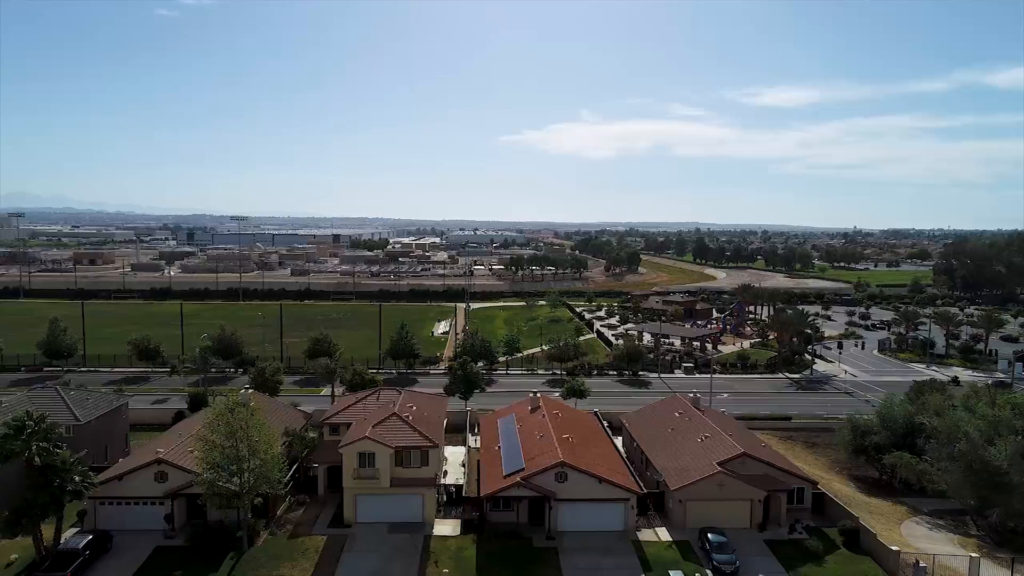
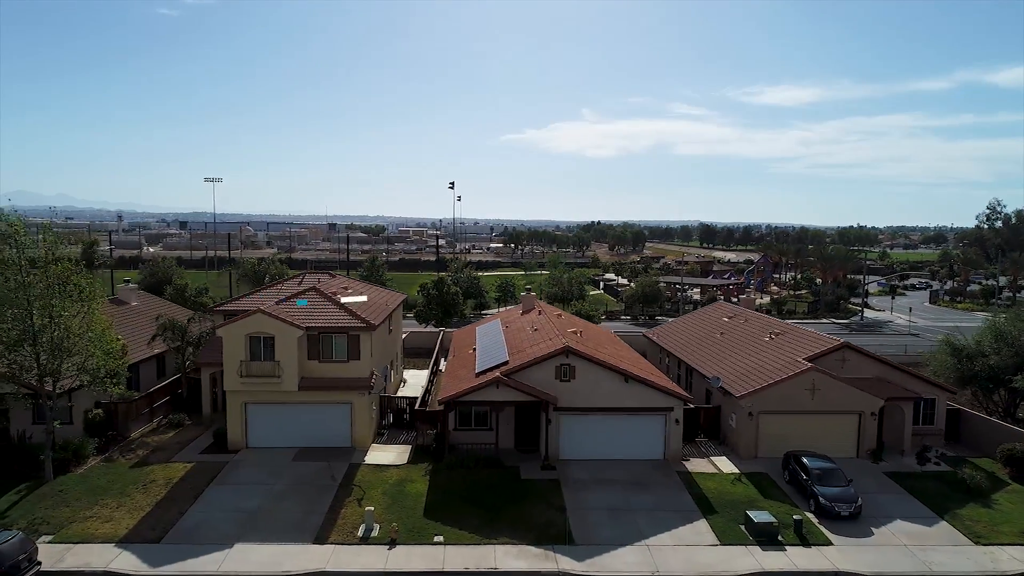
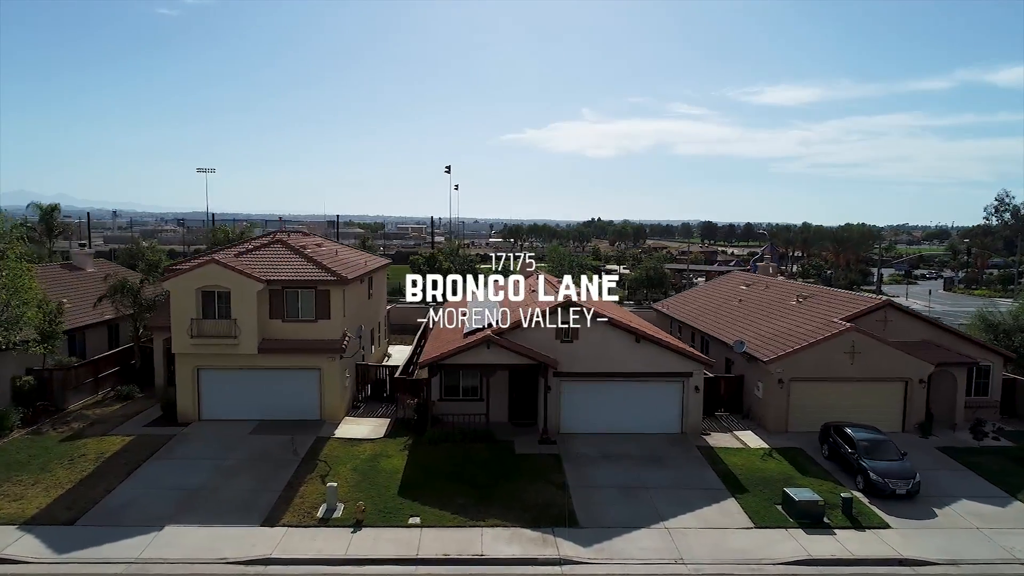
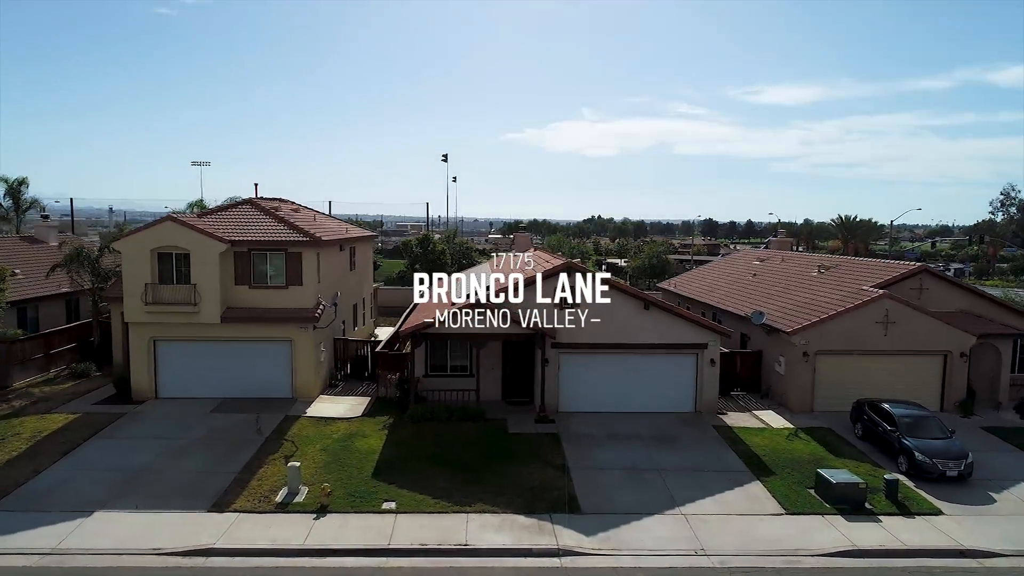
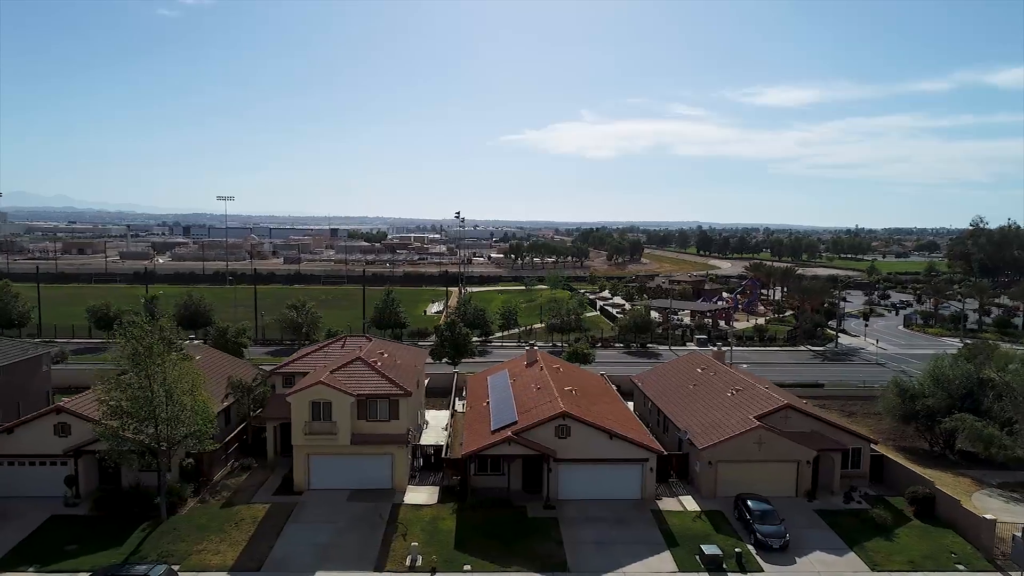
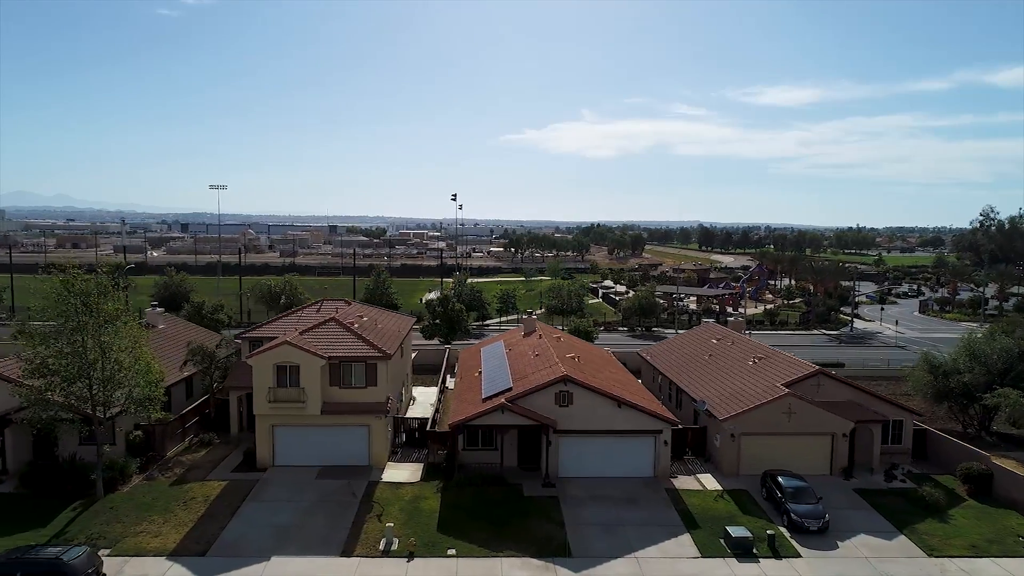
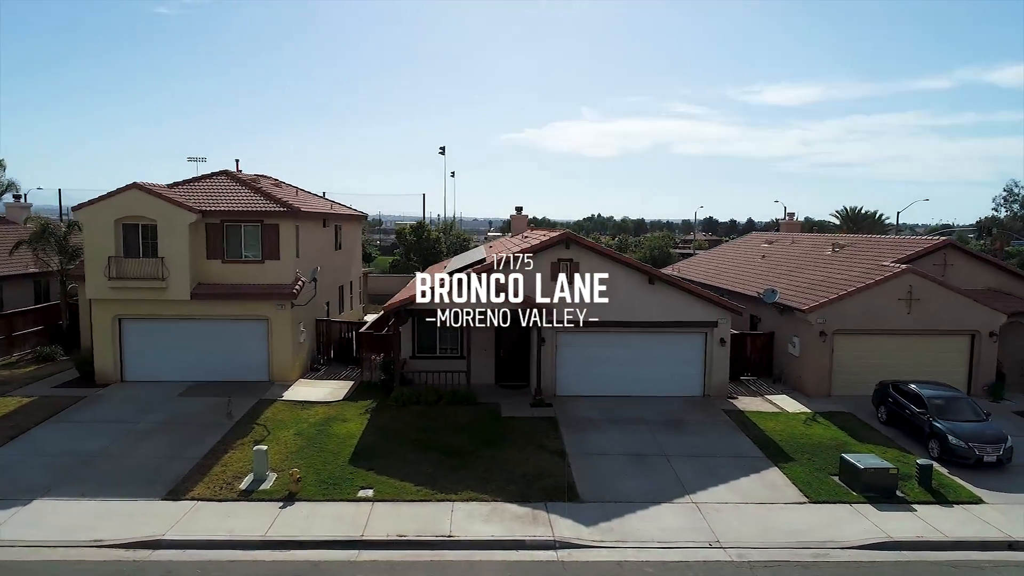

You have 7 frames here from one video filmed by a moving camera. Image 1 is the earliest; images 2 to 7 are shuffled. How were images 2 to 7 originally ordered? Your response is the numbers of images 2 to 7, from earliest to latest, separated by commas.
5, 6, 2, 3, 4, 7
